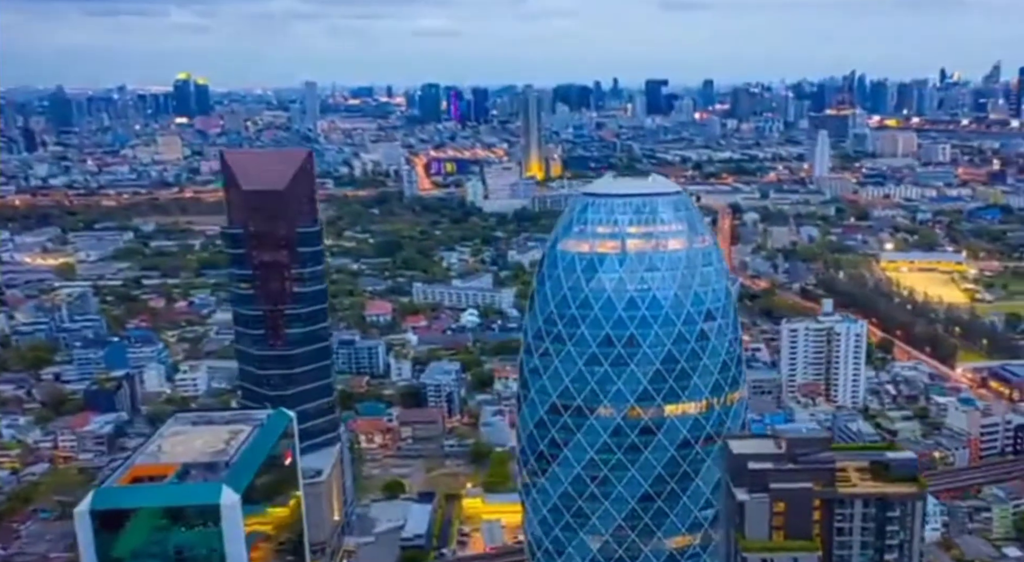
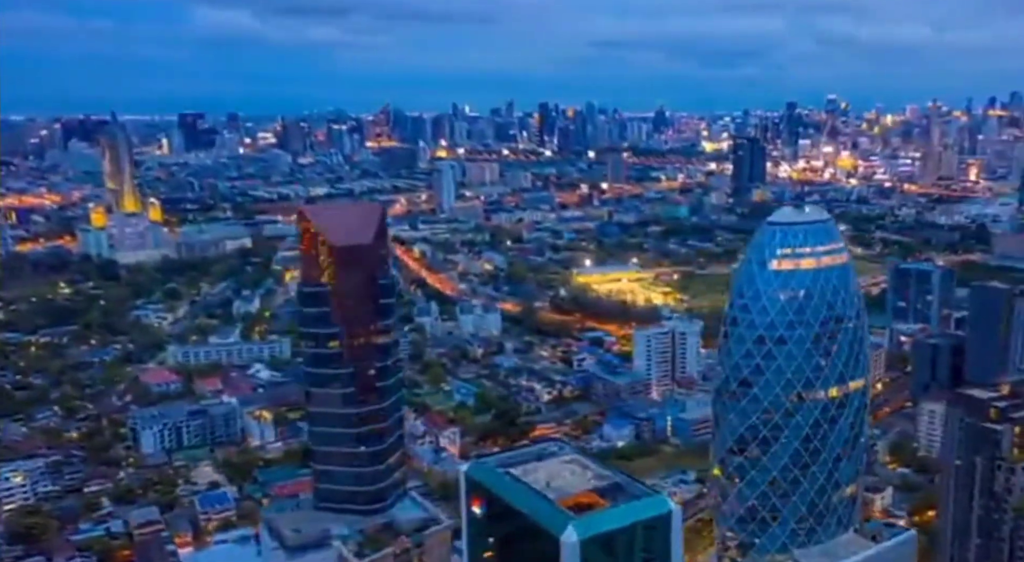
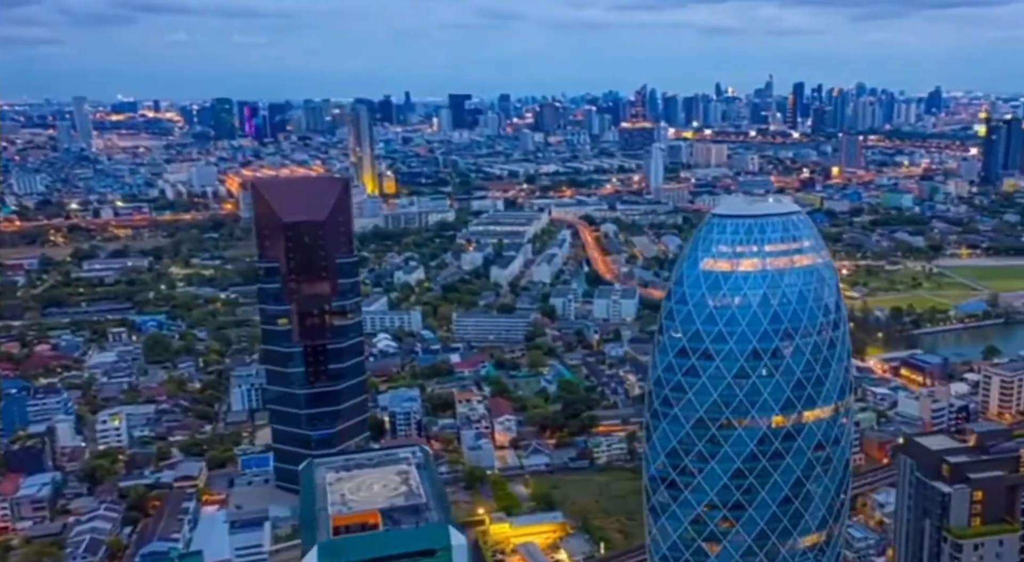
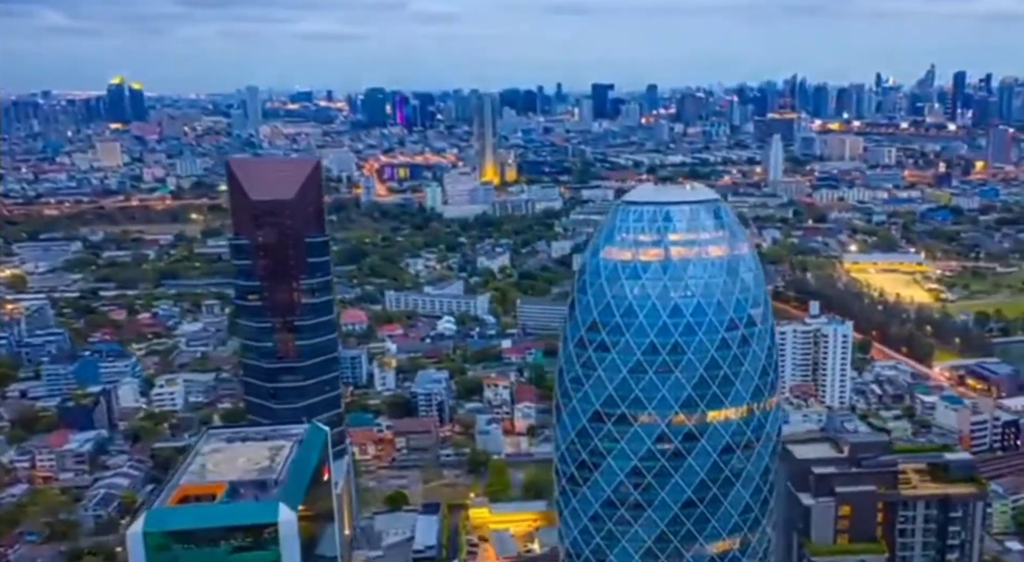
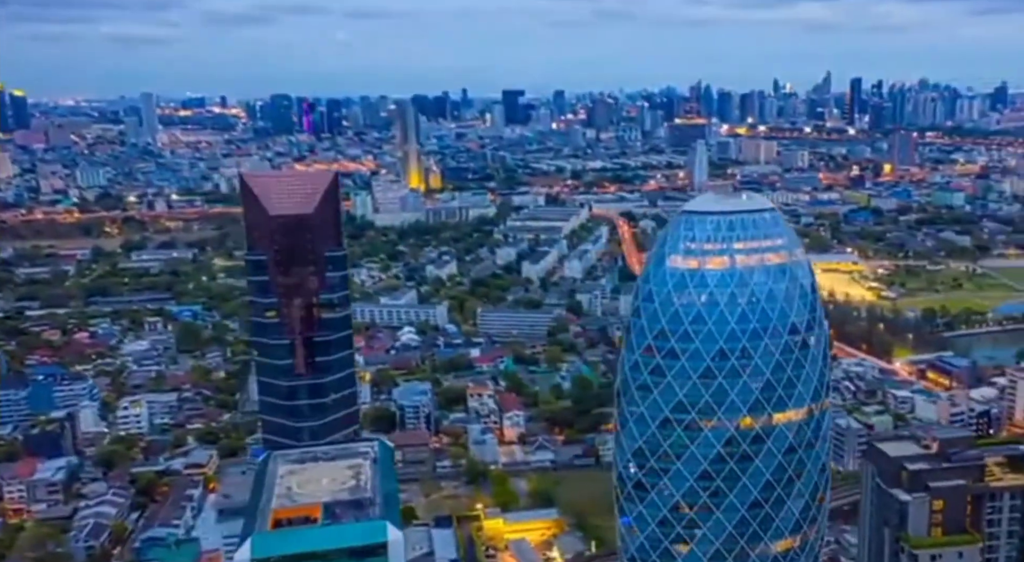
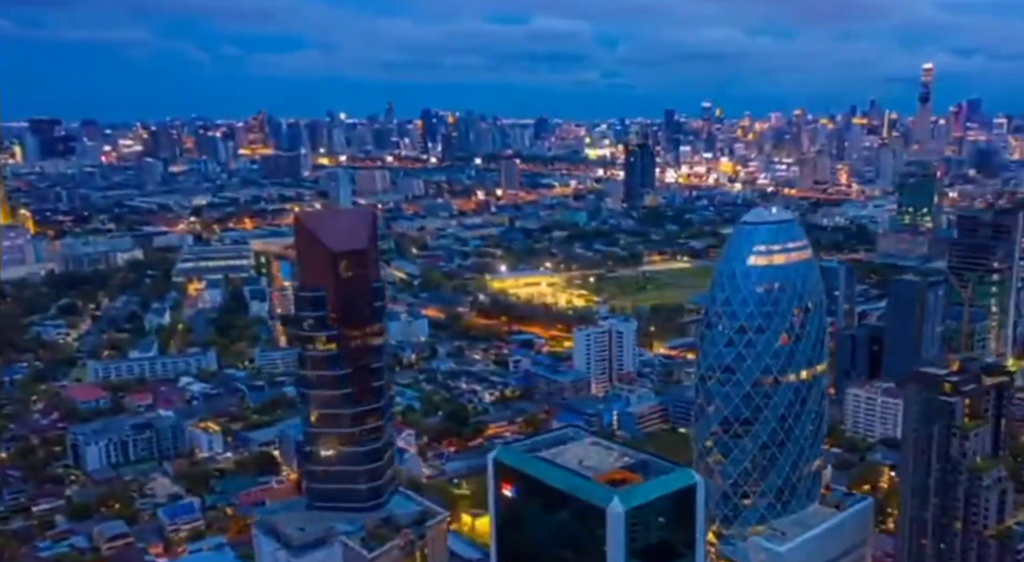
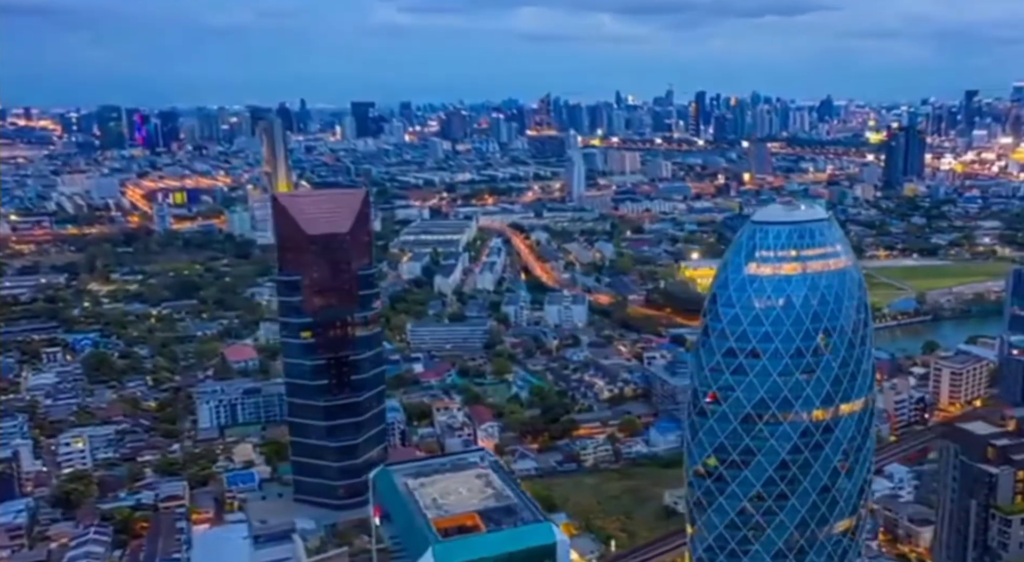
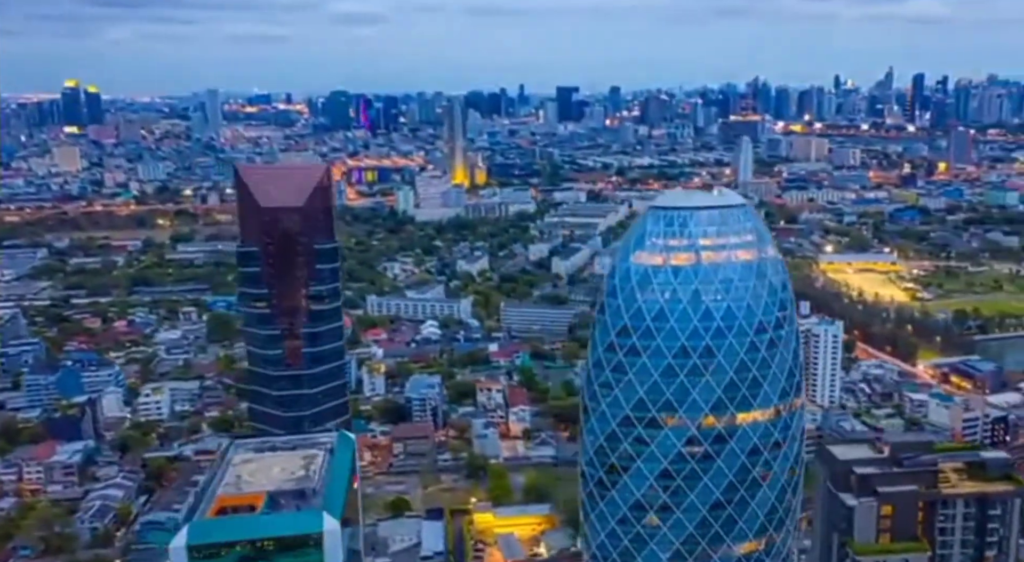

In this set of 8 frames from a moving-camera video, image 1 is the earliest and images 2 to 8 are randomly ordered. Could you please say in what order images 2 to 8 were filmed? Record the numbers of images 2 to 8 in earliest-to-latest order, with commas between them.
4, 8, 5, 3, 7, 2, 6
